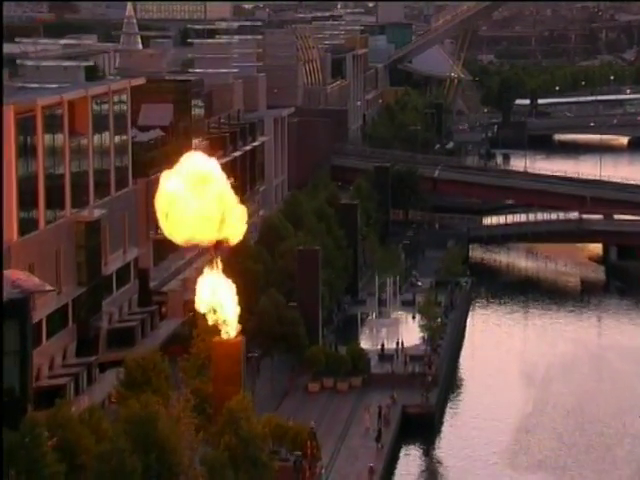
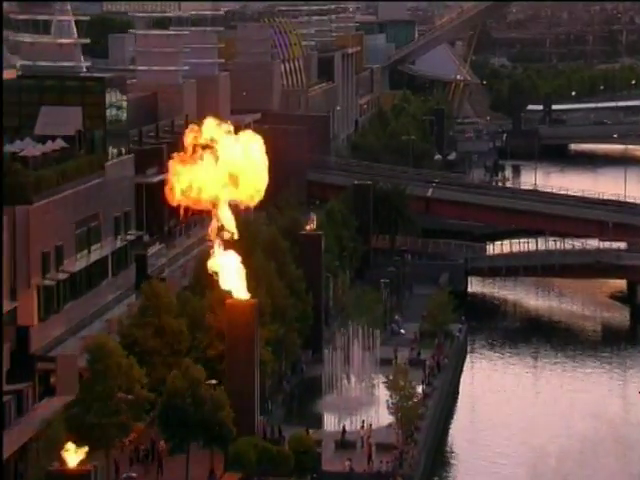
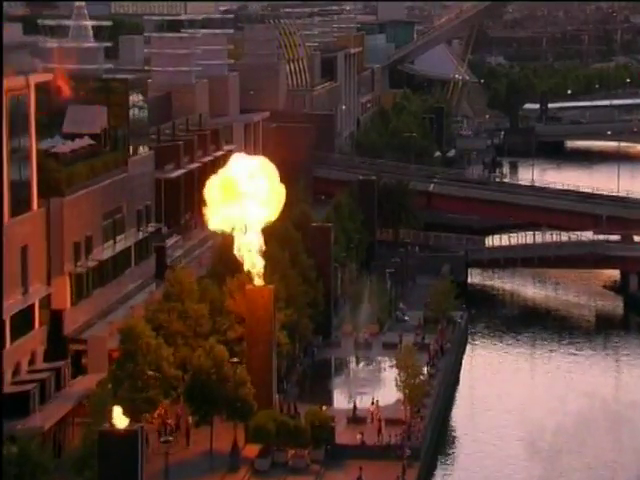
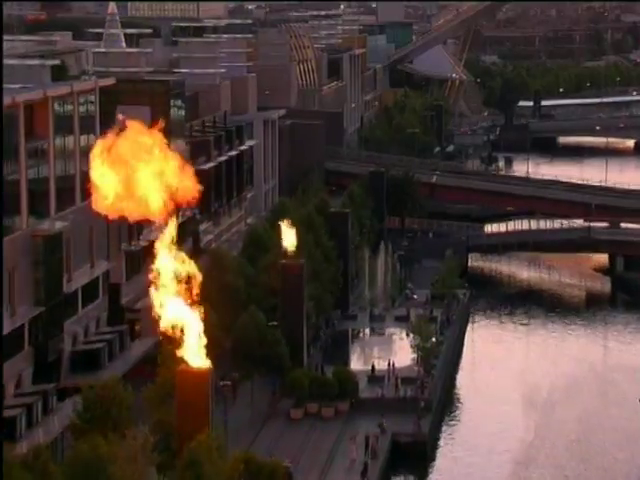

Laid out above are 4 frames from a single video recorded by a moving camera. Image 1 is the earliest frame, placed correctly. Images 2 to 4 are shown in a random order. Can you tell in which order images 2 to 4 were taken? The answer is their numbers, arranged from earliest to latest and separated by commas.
4, 3, 2
